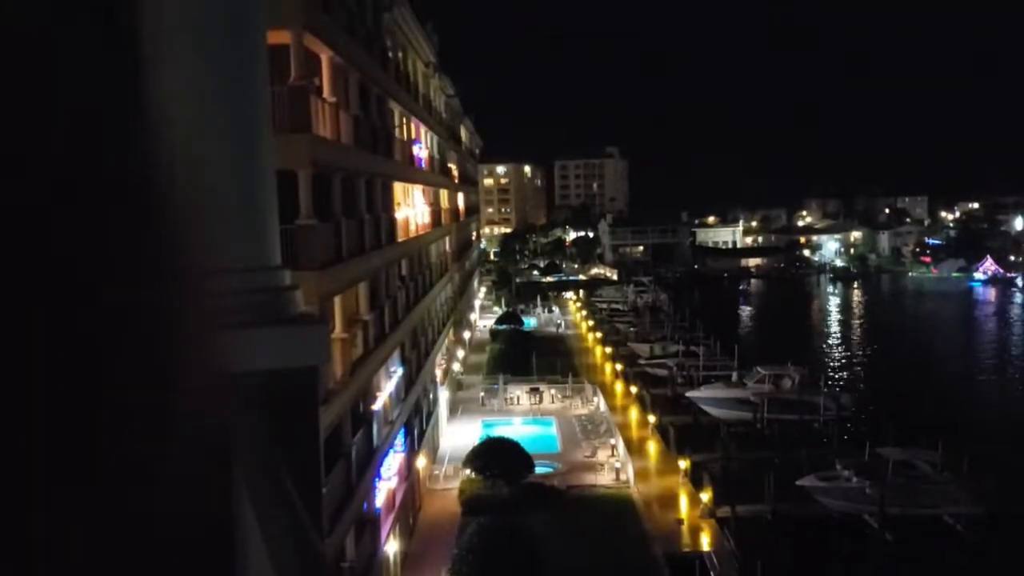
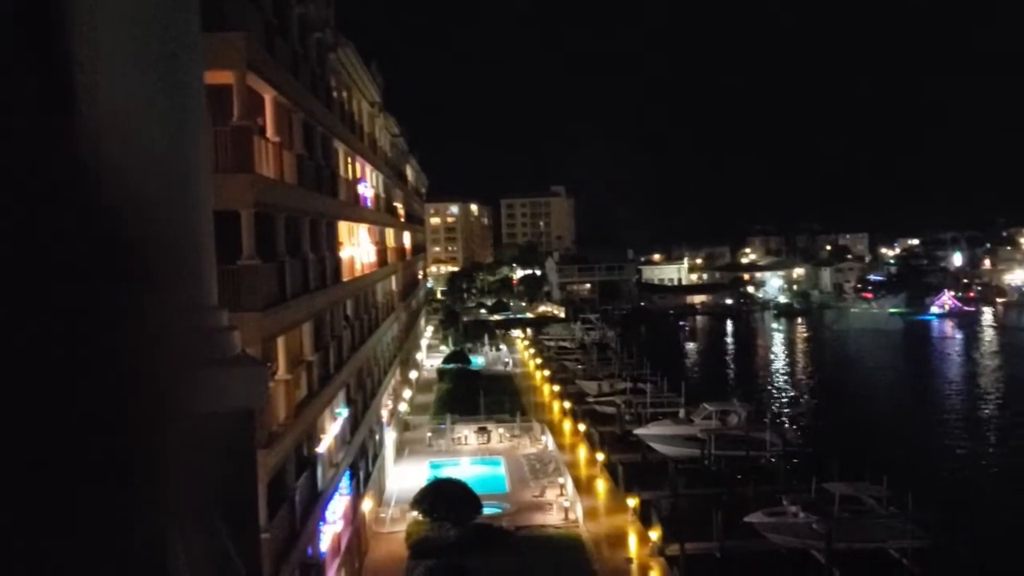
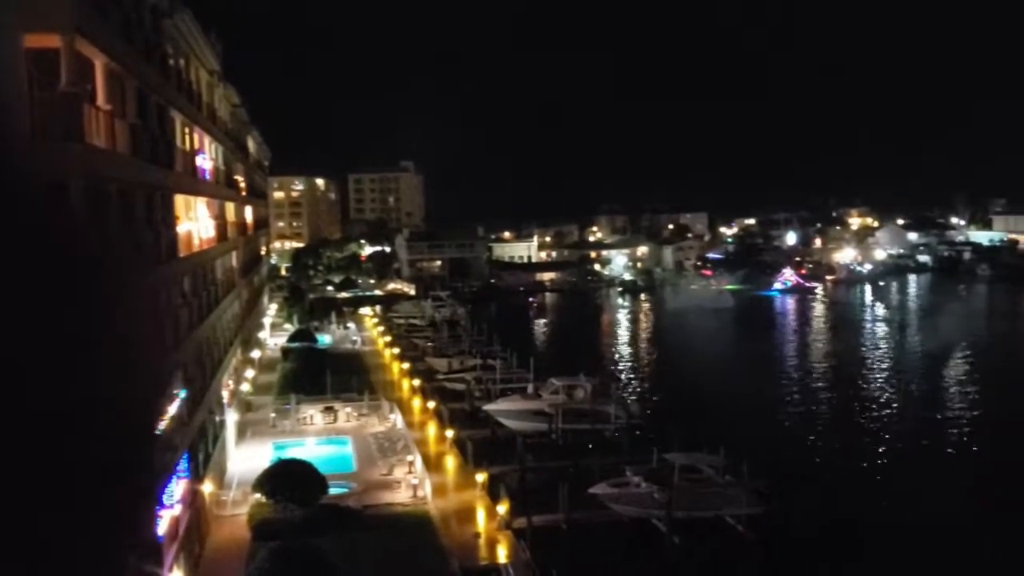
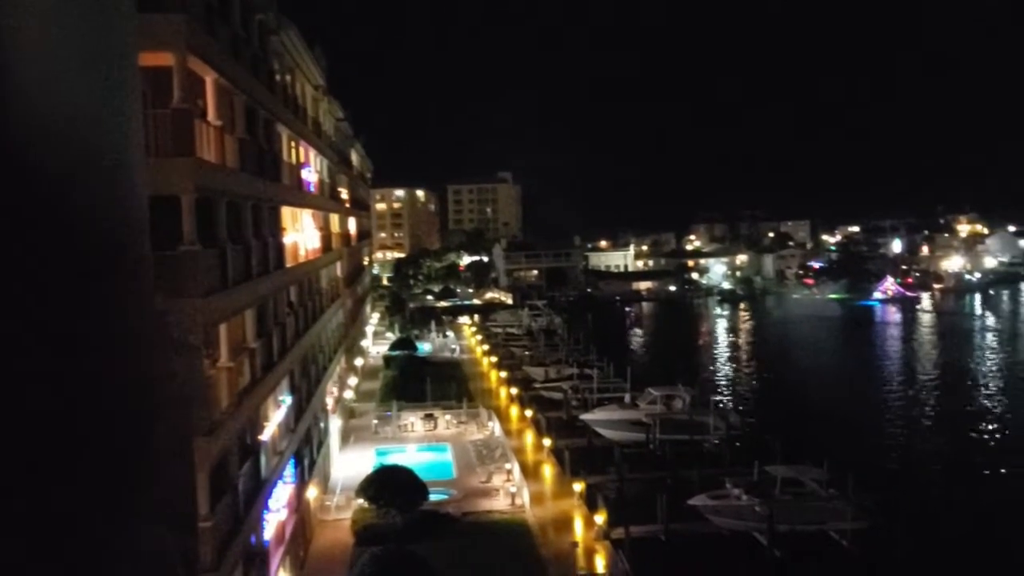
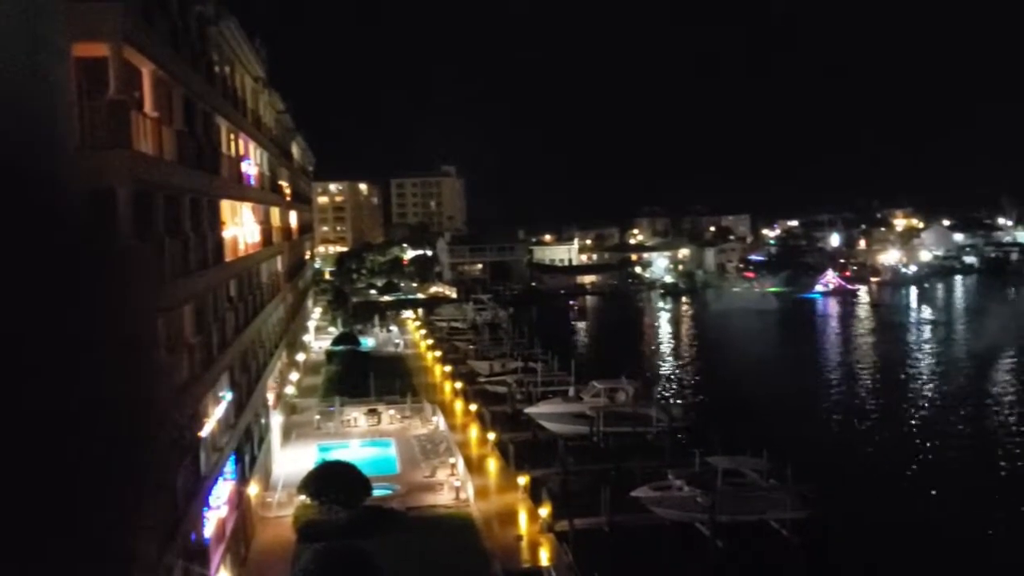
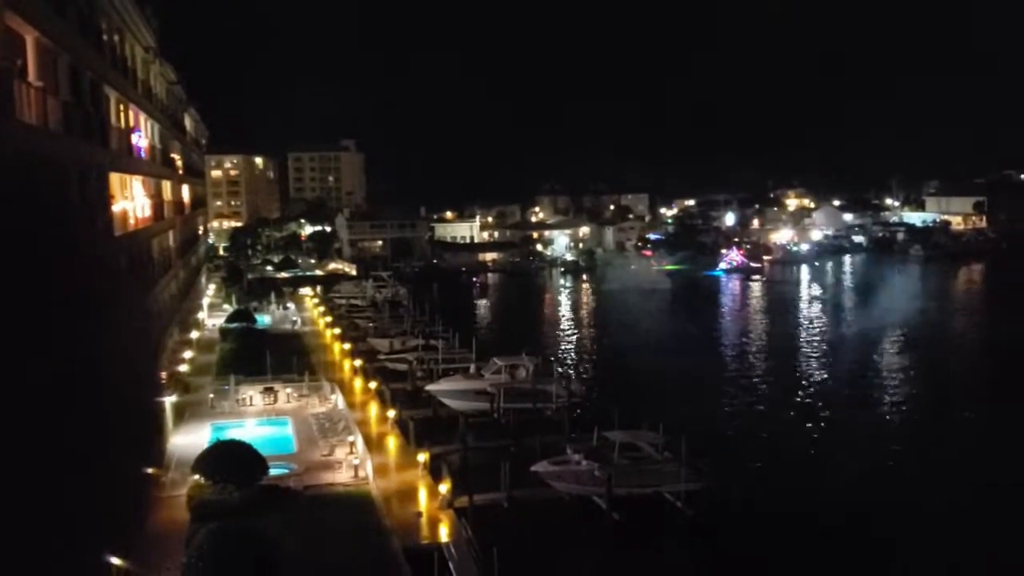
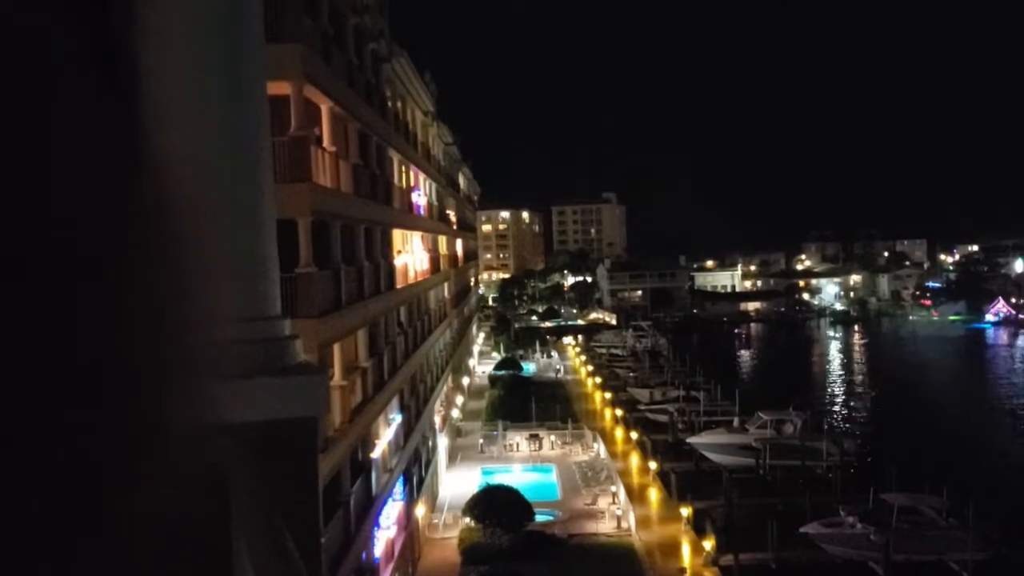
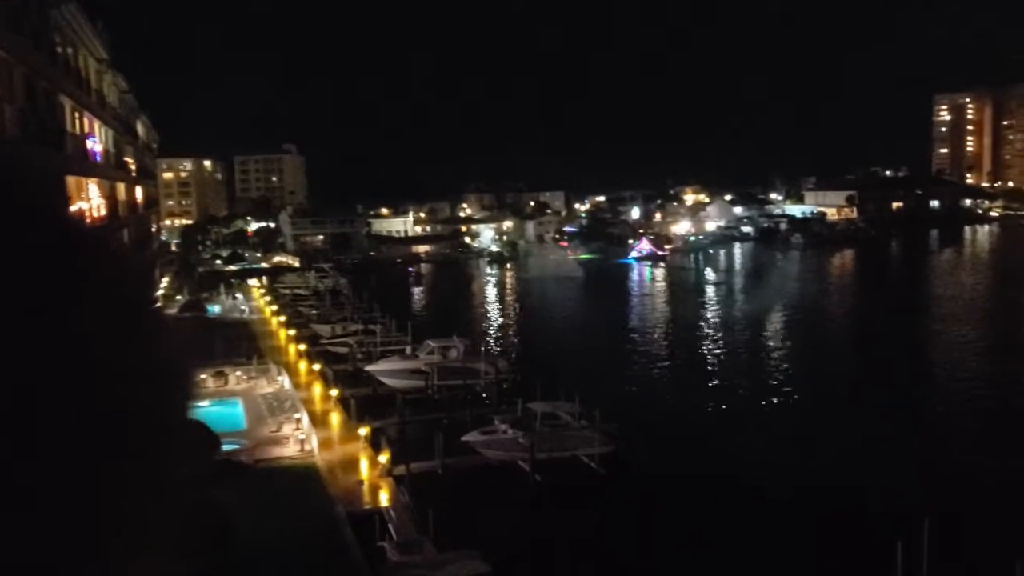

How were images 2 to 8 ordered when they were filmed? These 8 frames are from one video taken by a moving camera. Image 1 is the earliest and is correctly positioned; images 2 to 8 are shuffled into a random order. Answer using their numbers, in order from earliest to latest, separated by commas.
7, 2, 4, 5, 3, 6, 8
